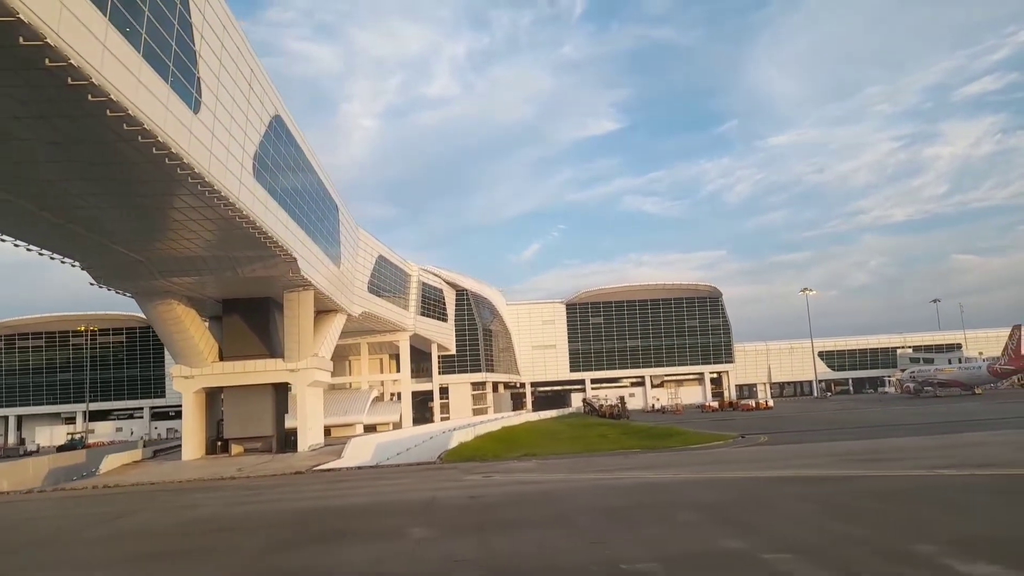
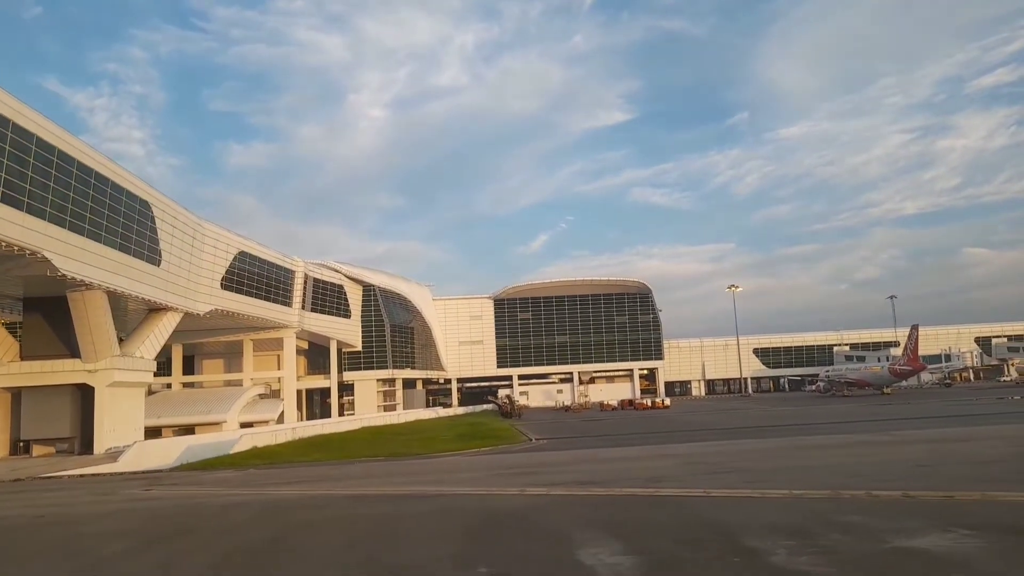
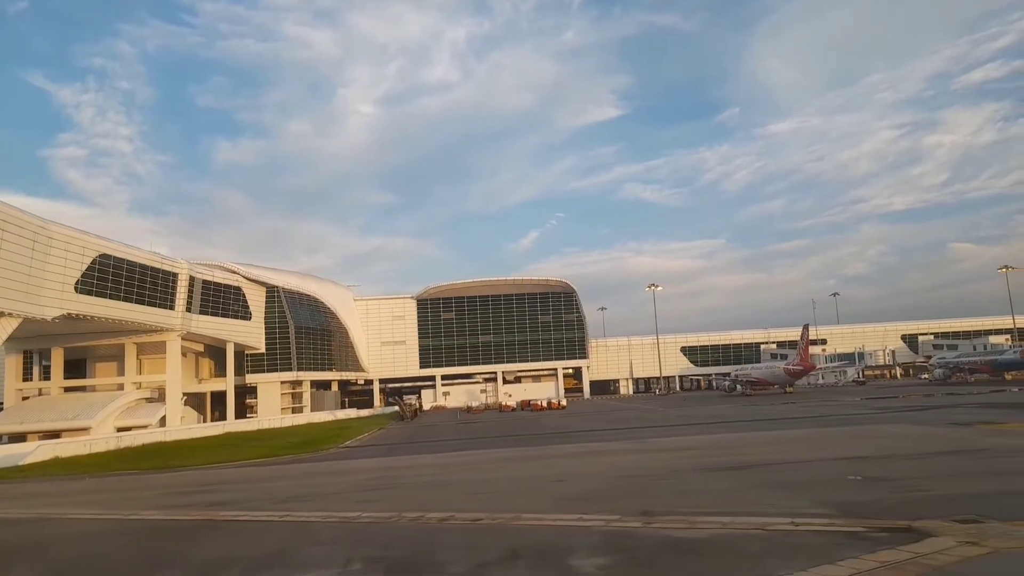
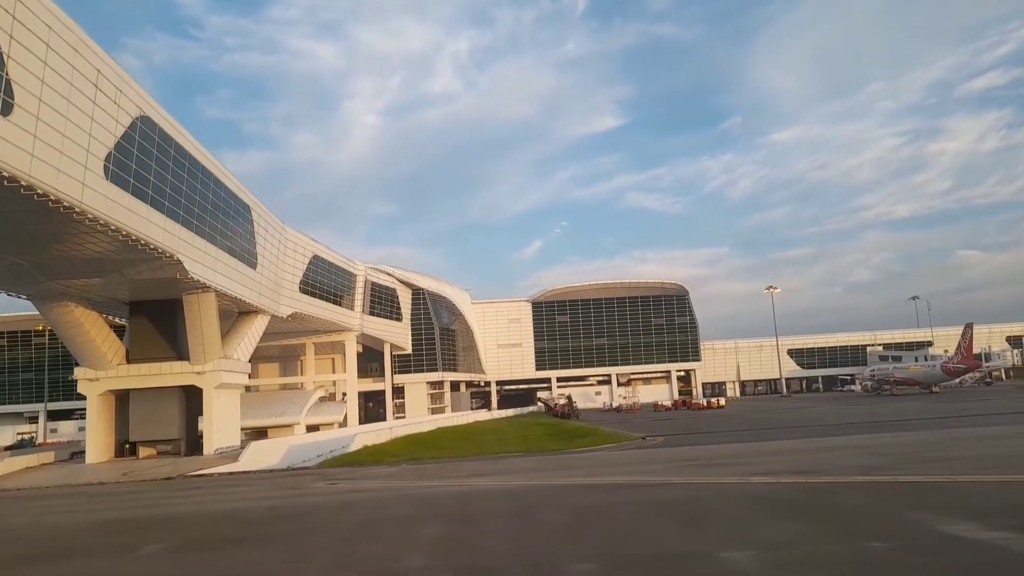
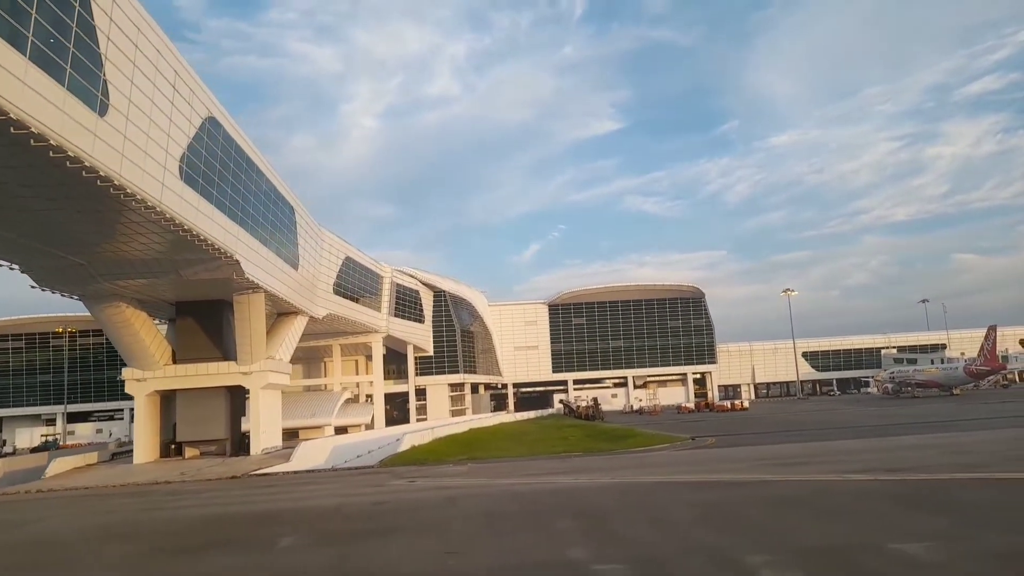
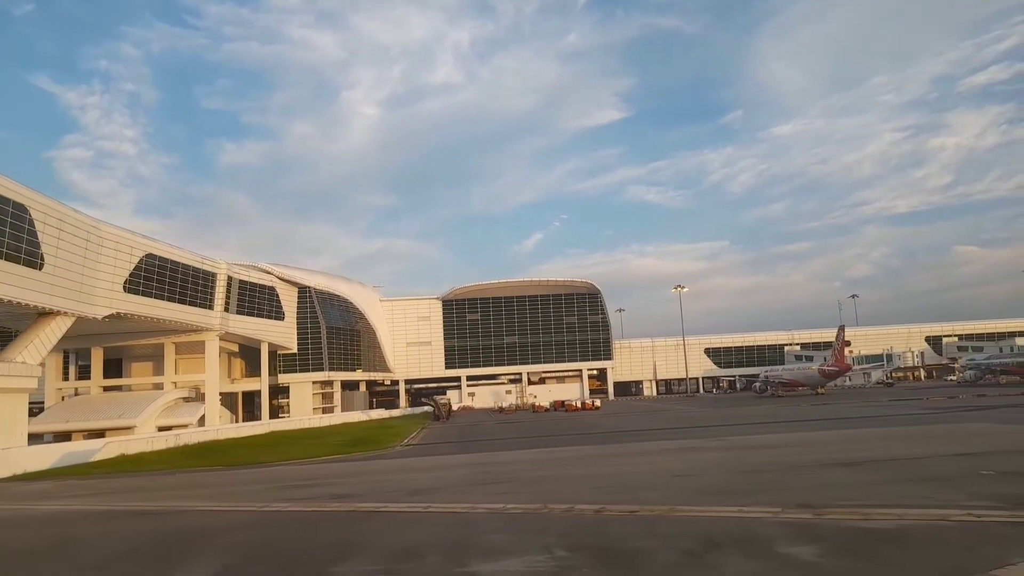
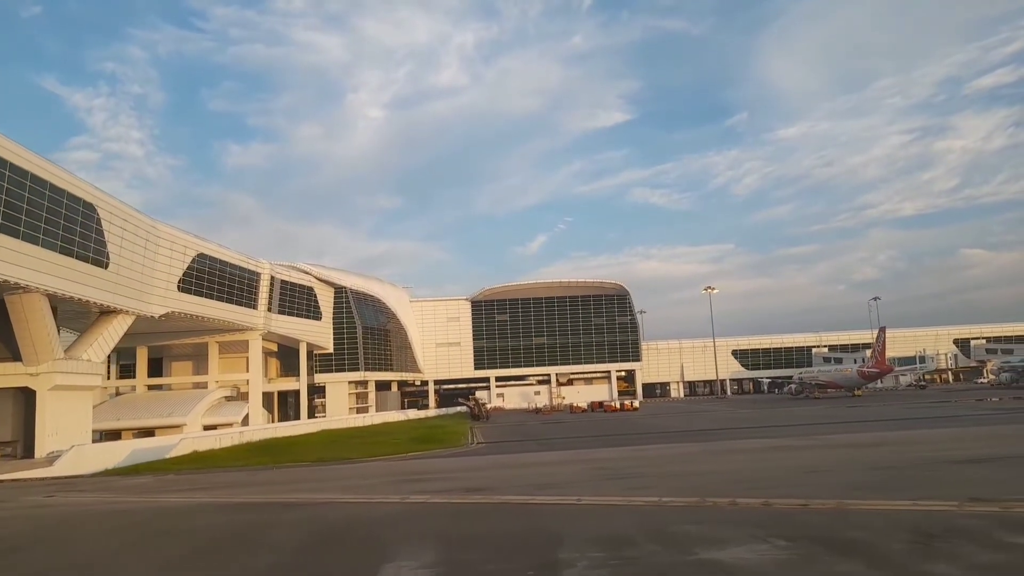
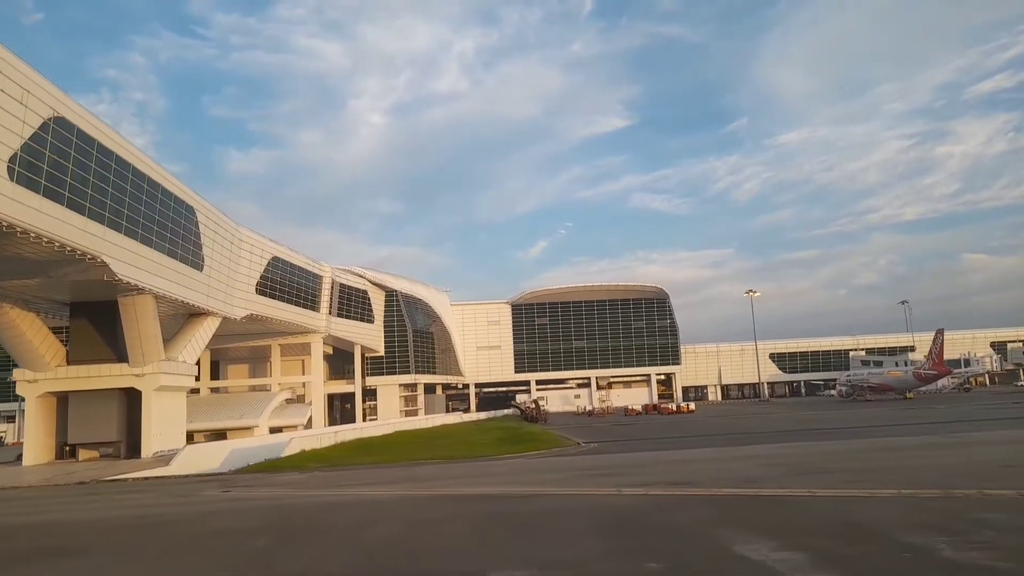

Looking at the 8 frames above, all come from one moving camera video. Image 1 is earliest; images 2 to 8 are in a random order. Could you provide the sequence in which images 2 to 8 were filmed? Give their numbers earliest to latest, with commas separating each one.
5, 4, 8, 2, 7, 6, 3
